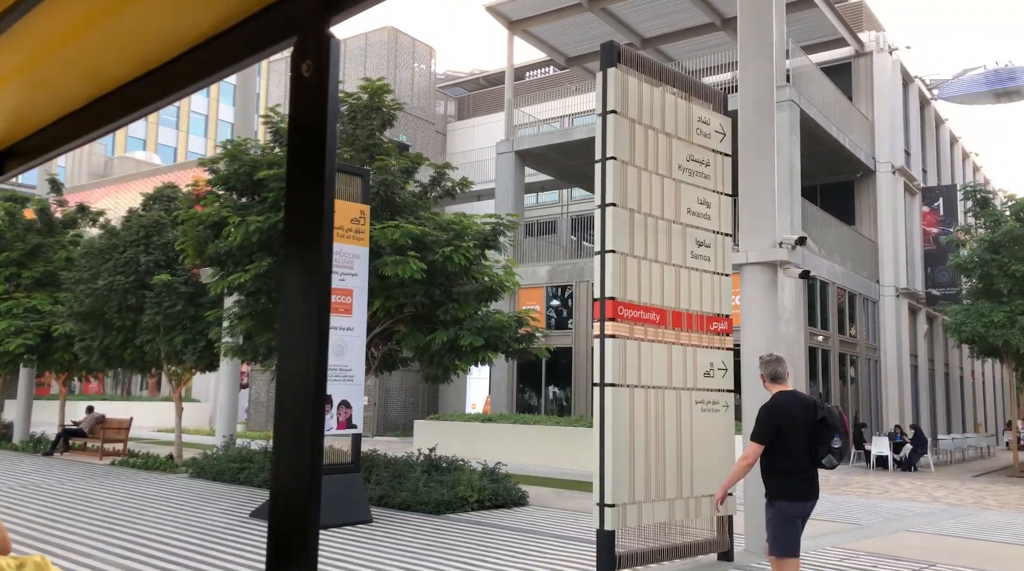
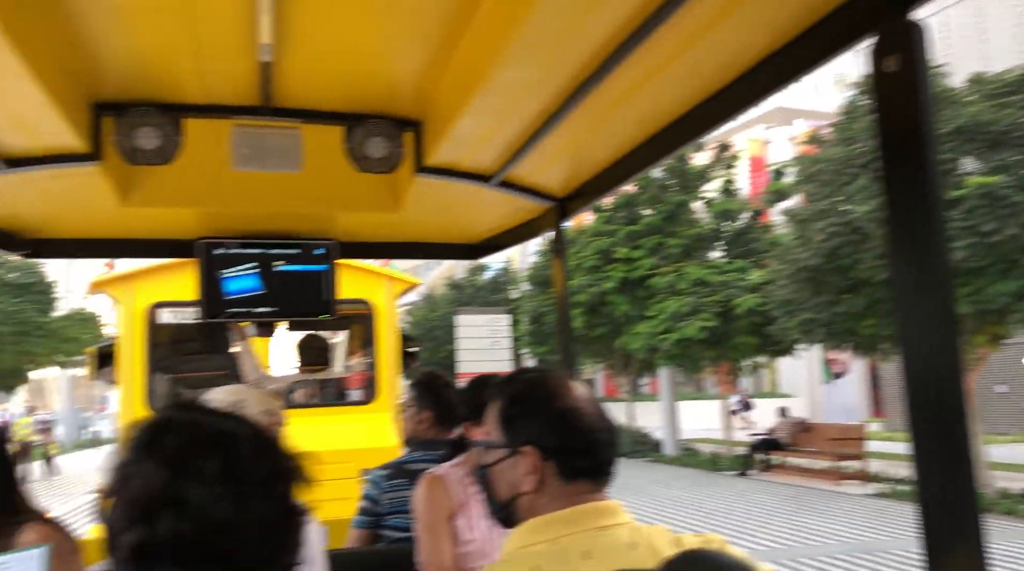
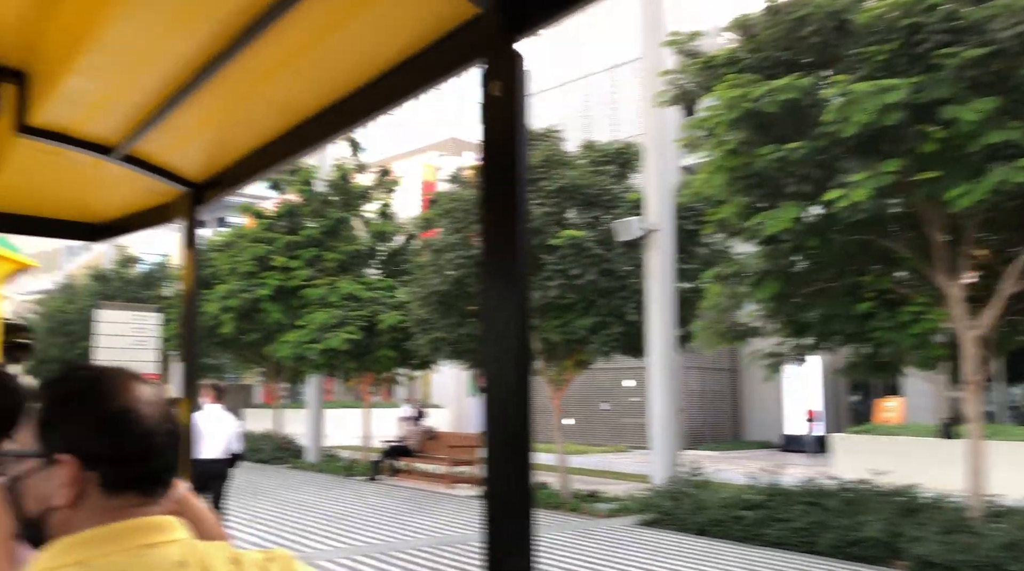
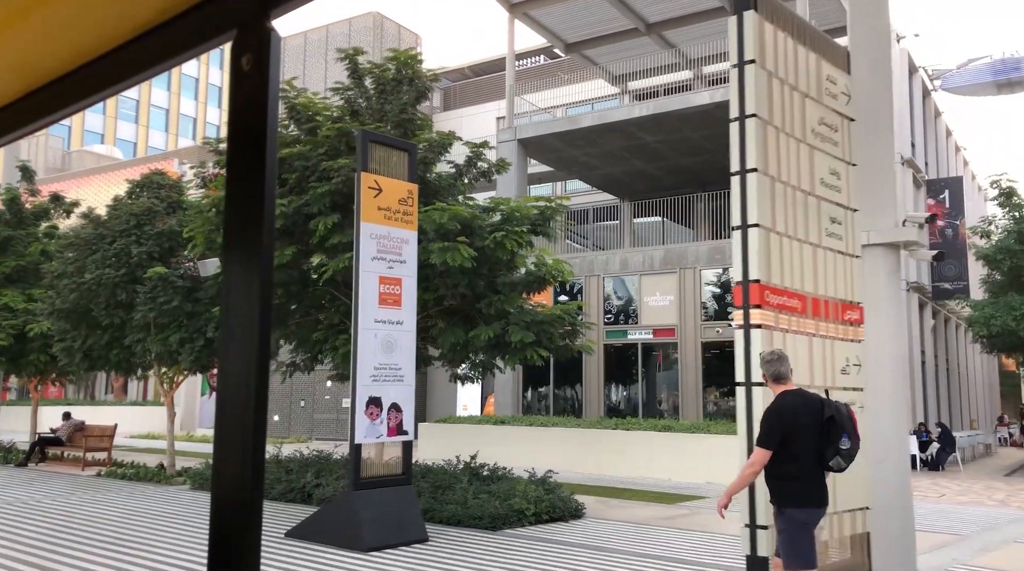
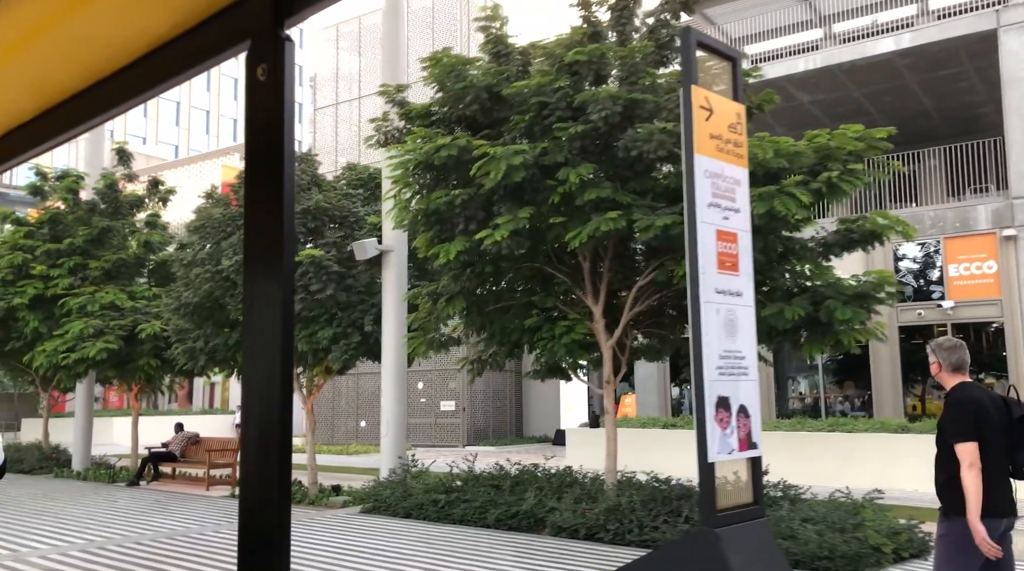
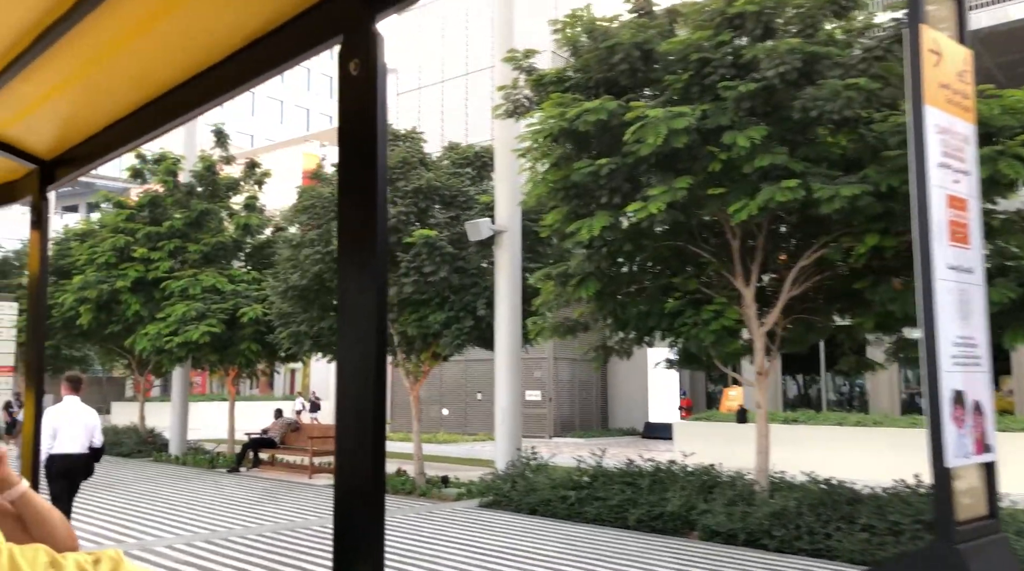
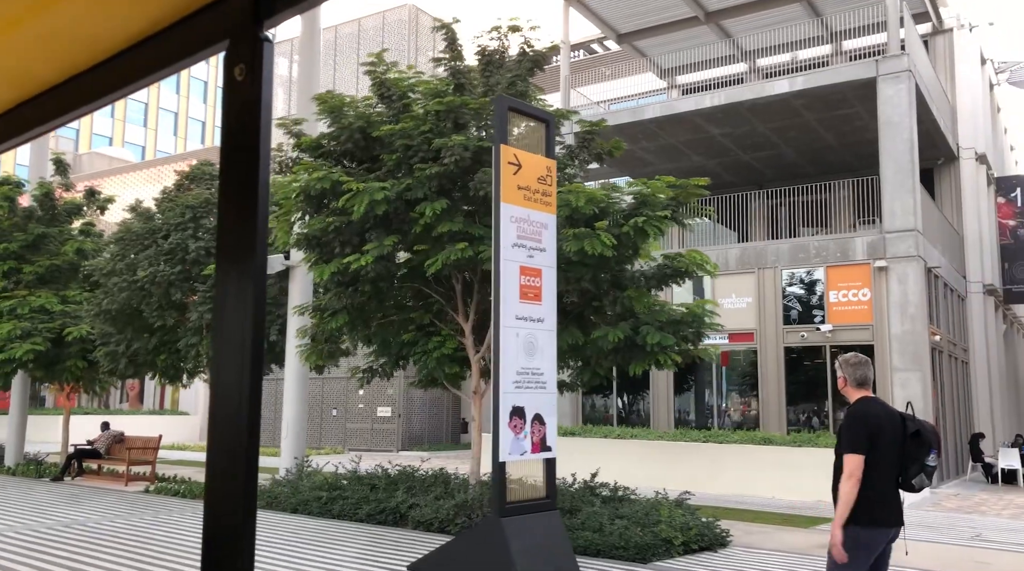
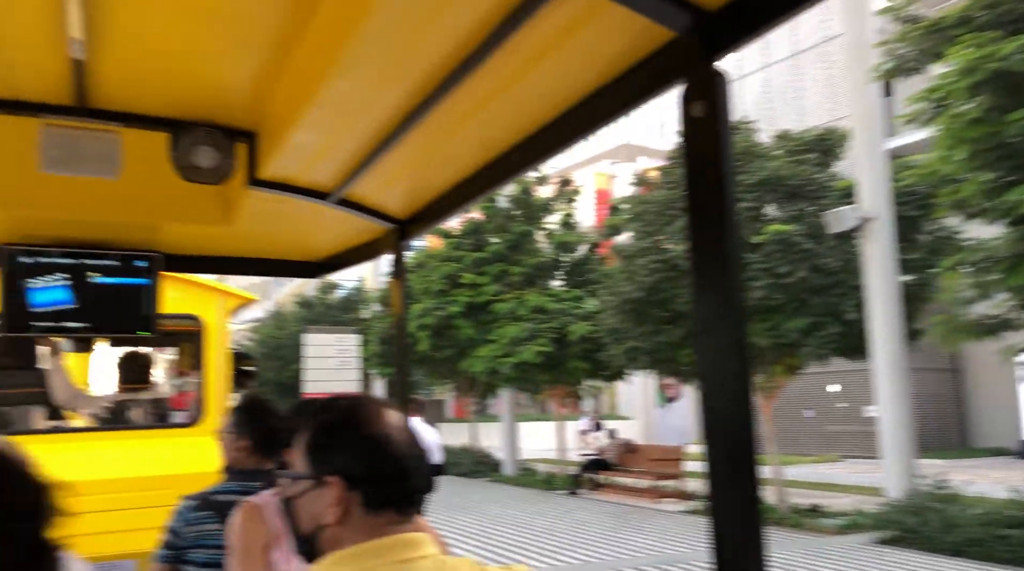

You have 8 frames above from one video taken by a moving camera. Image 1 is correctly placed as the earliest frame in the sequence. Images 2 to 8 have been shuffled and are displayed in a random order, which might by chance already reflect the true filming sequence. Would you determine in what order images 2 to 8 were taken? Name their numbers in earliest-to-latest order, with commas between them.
4, 7, 5, 6, 3, 8, 2
